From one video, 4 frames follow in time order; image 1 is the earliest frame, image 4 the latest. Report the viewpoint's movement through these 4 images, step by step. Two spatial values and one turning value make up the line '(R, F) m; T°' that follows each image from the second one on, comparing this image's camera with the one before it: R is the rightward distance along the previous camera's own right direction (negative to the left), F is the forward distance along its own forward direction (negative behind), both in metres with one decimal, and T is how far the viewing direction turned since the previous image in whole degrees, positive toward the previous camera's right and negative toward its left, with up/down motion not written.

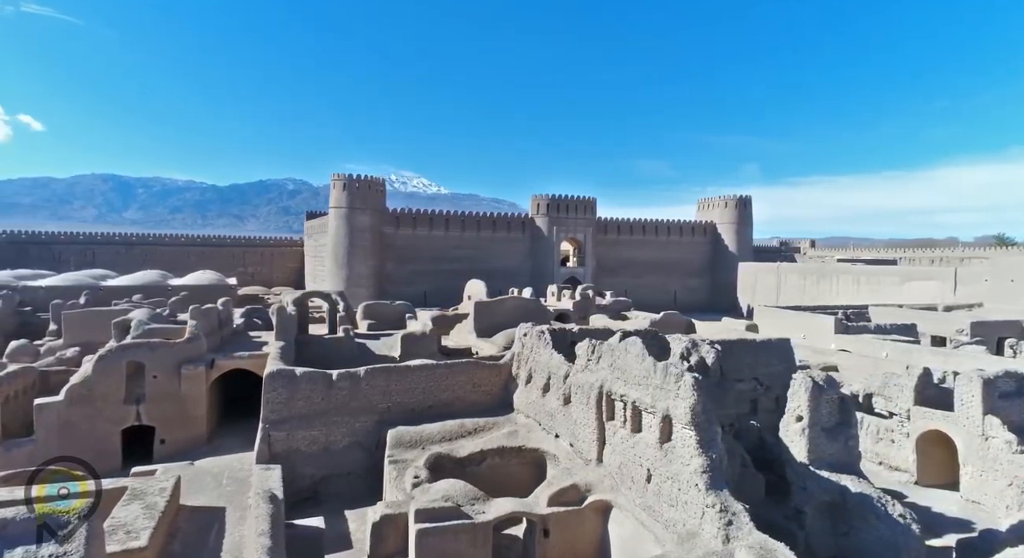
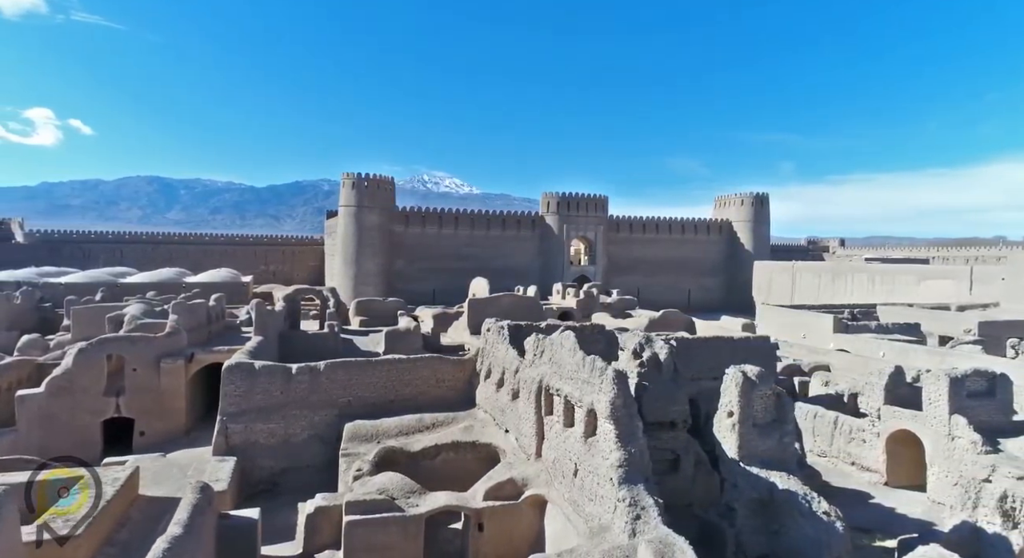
(+1.0, 0.0) m; -2°
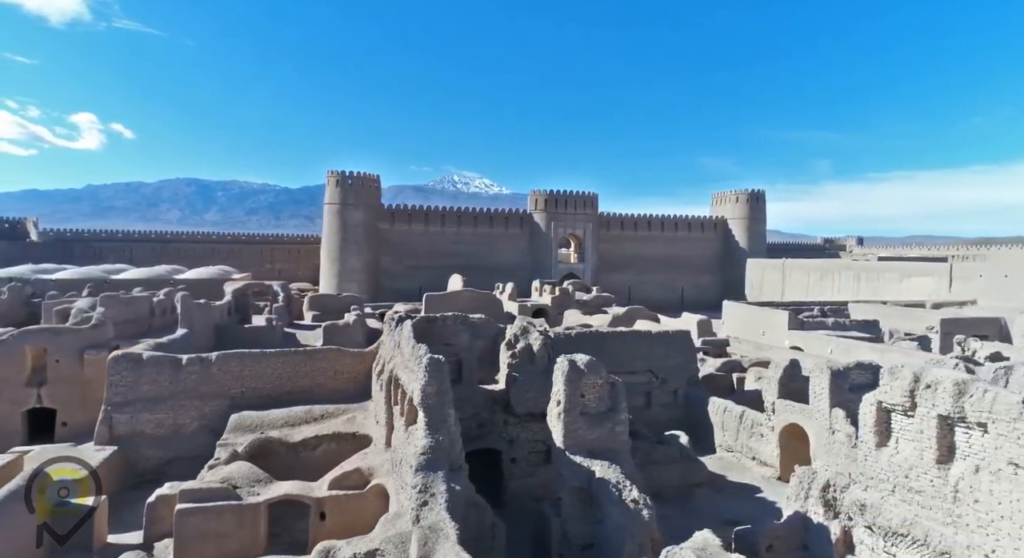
(+1.9, 0.0) m; -1°
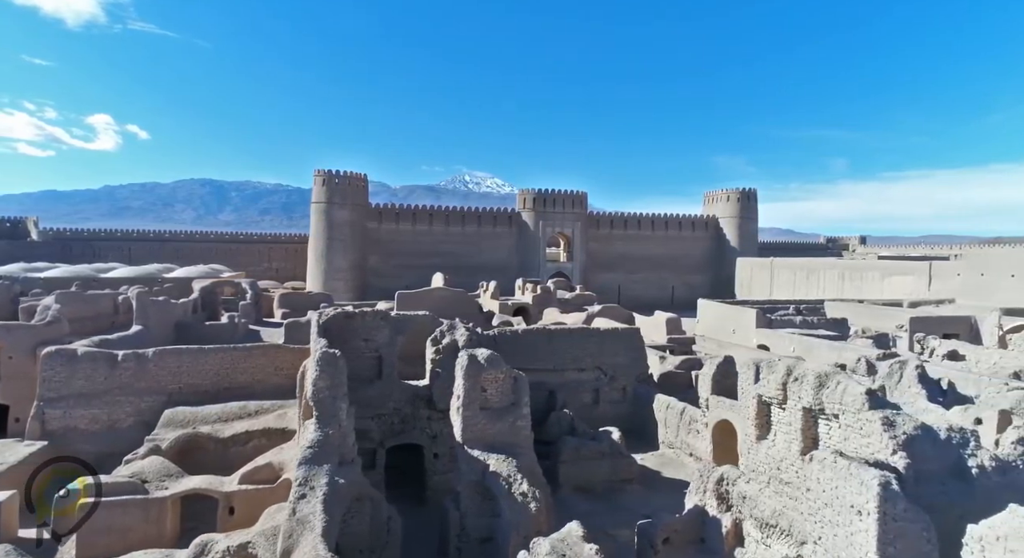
(+1.1, 0.0) m; 0°
